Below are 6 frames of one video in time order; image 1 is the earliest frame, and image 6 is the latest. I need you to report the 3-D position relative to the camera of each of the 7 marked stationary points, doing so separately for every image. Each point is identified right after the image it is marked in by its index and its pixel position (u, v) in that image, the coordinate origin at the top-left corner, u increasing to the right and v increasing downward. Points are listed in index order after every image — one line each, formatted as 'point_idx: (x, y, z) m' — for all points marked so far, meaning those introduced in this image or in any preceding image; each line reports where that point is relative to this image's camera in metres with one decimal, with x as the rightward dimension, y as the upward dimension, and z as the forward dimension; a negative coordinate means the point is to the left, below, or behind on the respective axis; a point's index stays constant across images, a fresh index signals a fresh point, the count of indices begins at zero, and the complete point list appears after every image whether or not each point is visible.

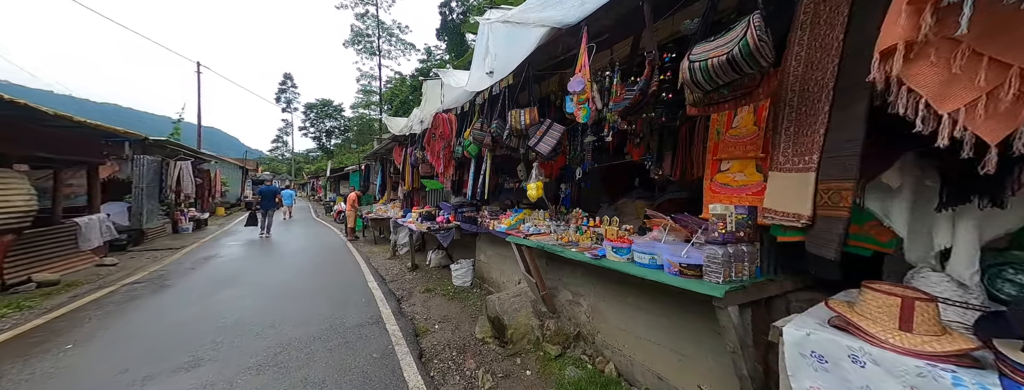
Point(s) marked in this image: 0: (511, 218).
0: (0.0, -0.3, +3.3) m
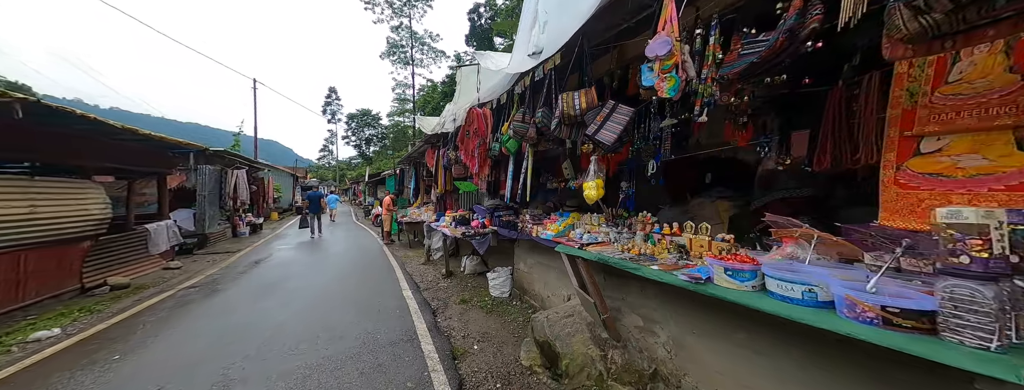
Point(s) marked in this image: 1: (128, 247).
0: (+0.4, -0.3, +2.8) m
1: (-8.1, -1.1, +5.9) m
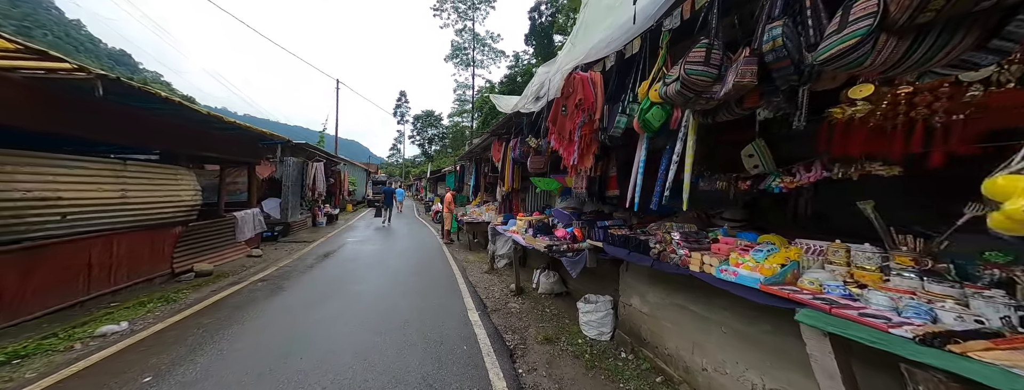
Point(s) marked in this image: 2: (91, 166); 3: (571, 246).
0: (+1.3, -0.3, +1.5) m
1: (-6.5, -0.8, +6.2) m
2: (-5.6, +0.4, +3.8) m
3: (+0.6, -0.6, +3.1) m
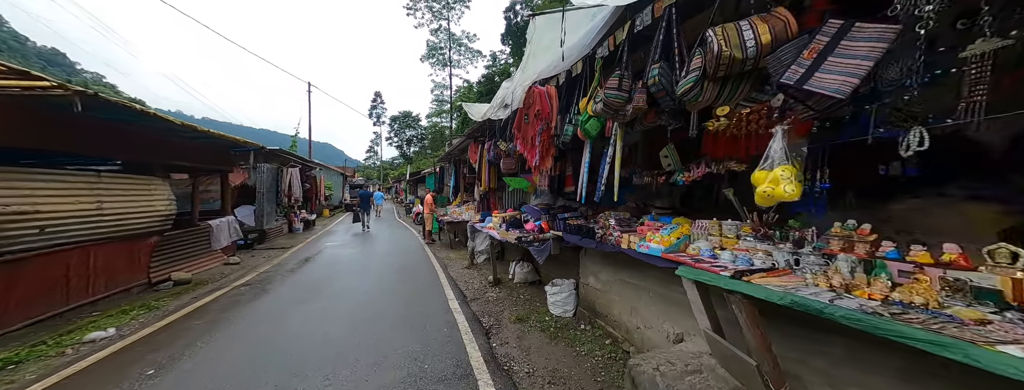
0: (+1.1, -0.3, +2.0) m
1: (-7.0, -1.0, +6.2) m
2: (-6.0, +0.2, +3.8) m
3: (+0.3, -0.5, +3.5) m
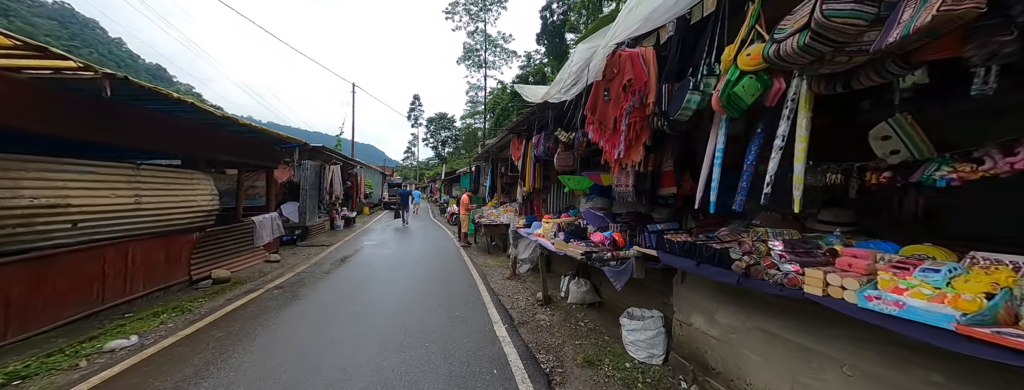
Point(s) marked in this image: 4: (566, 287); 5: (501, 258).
0: (+1.6, -0.3, +1.1) m
1: (-6.1, -0.9, +6.1) m
2: (-5.3, +0.3, +3.7) m
3: (+1.0, -0.6, +2.6) m
4: (+0.8, -1.4, +4.2) m
5: (-0.3, -1.7, +7.6) m
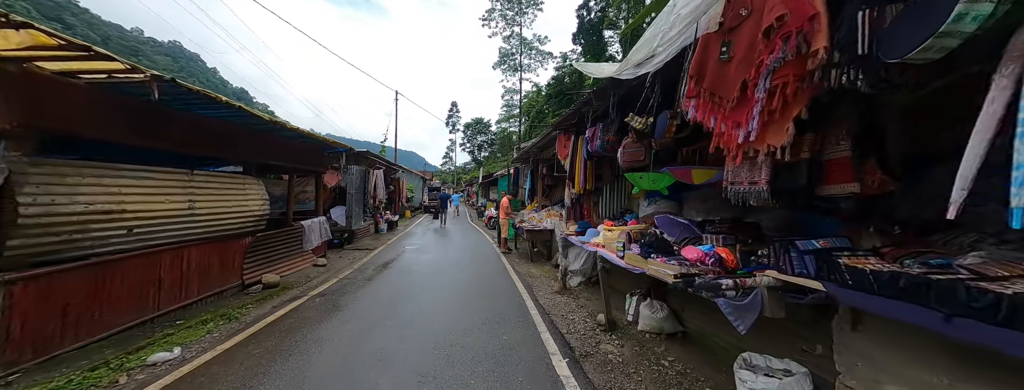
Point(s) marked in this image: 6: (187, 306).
0: (+1.8, -0.3, +0.2) m
1: (-5.0, -1.1, +6.2) m
2: (-4.6, +0.2, +3.7) m
3: (+1.5, -0.6, +1.9) m
4: (+1.5, -1.4, +3.4) m
5: (+0.9, -1.8, +6.9) m
6: (-4.7, -1.6, +4.0) m
